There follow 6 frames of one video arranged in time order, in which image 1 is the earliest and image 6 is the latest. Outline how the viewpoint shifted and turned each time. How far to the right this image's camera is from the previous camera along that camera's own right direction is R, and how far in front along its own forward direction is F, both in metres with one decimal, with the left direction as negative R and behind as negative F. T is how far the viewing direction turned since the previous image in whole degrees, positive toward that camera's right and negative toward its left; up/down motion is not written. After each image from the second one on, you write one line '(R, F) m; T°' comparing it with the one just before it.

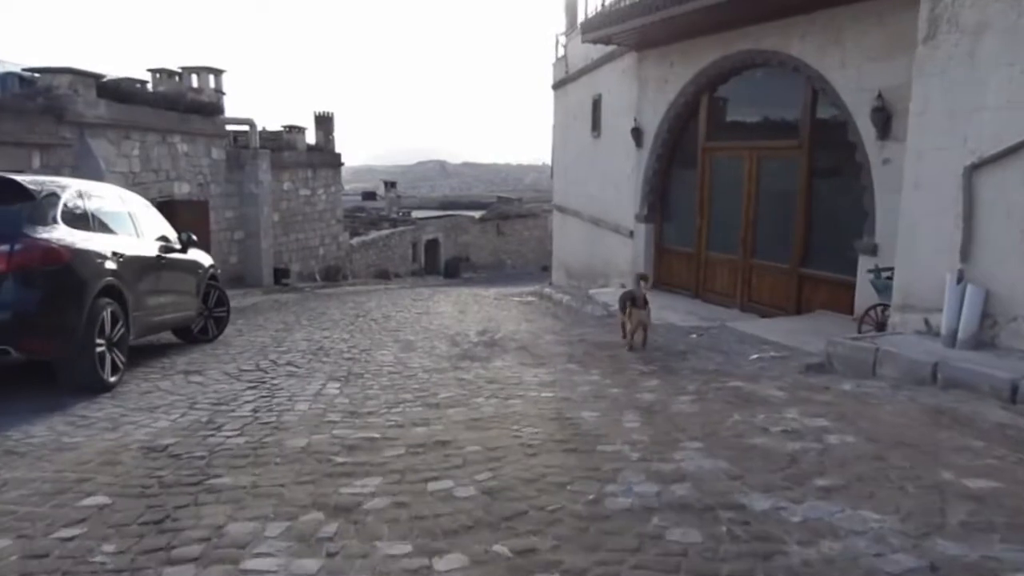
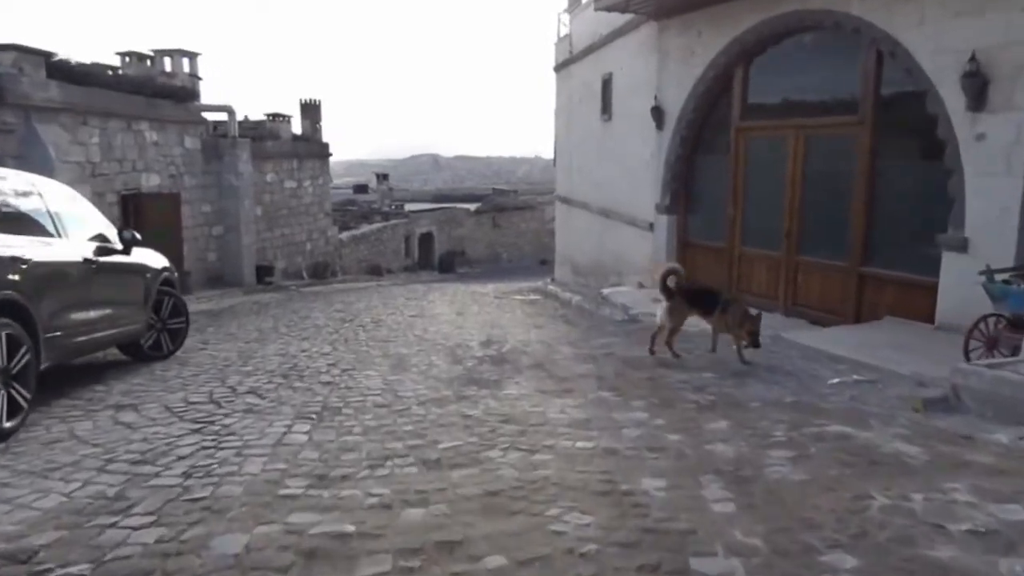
(-0.2, +1.3) m; 0°
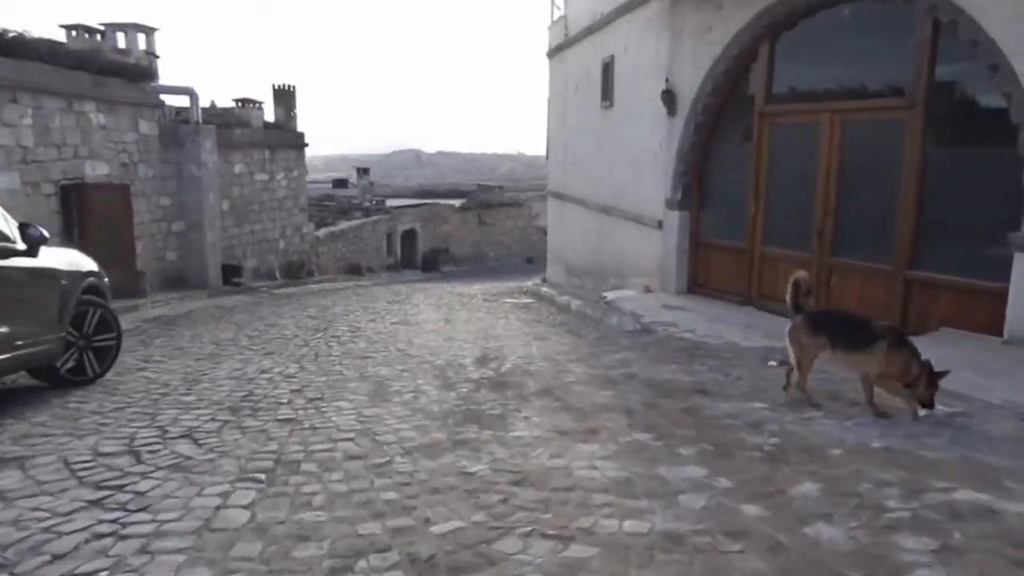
(-0.2, +1.1) m; +2°
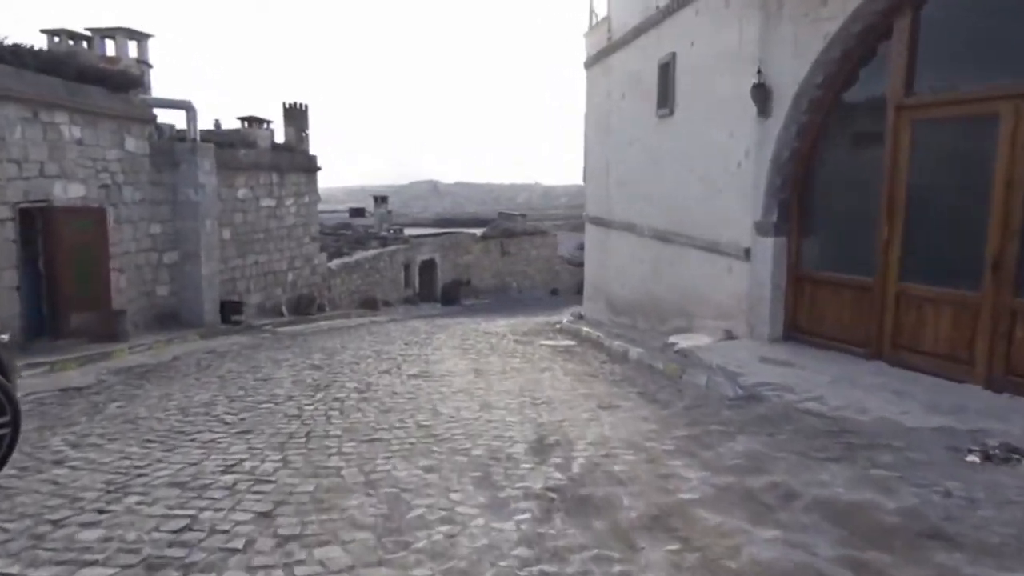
(-0.4, +1.8) m; -2°
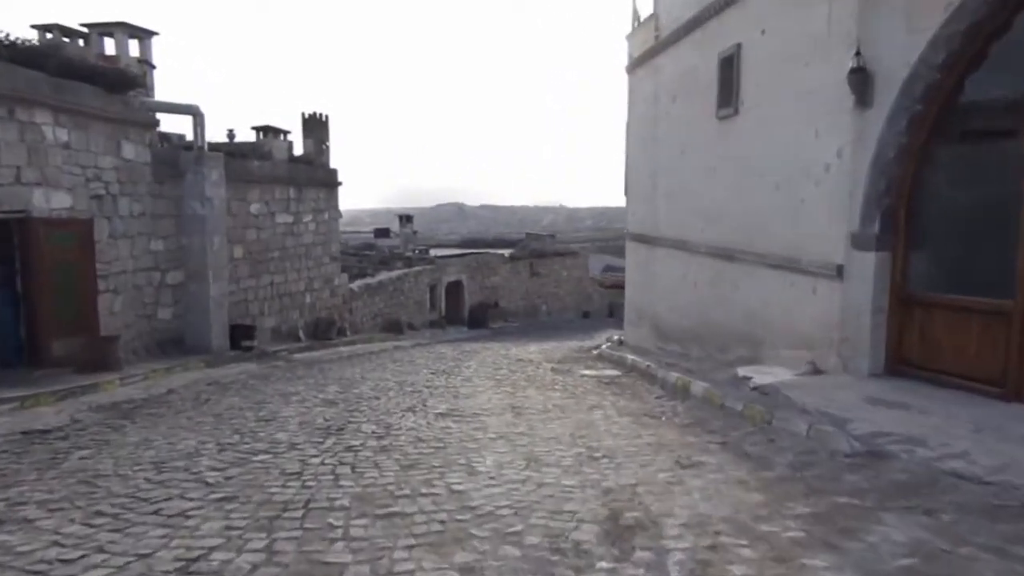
(-0.2, +1.1) m; -2°
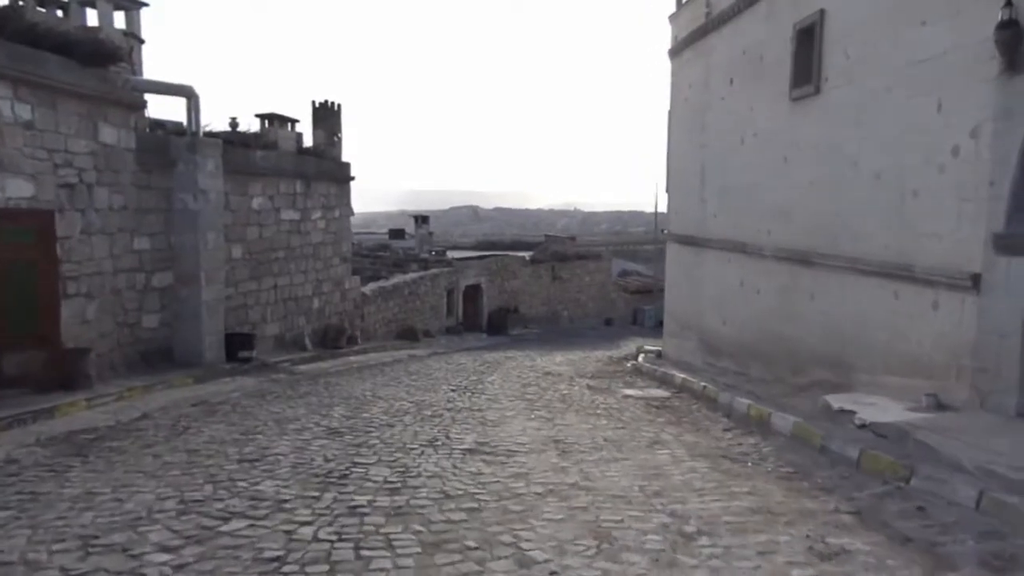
(-0.3, +1.3) m; -1°
